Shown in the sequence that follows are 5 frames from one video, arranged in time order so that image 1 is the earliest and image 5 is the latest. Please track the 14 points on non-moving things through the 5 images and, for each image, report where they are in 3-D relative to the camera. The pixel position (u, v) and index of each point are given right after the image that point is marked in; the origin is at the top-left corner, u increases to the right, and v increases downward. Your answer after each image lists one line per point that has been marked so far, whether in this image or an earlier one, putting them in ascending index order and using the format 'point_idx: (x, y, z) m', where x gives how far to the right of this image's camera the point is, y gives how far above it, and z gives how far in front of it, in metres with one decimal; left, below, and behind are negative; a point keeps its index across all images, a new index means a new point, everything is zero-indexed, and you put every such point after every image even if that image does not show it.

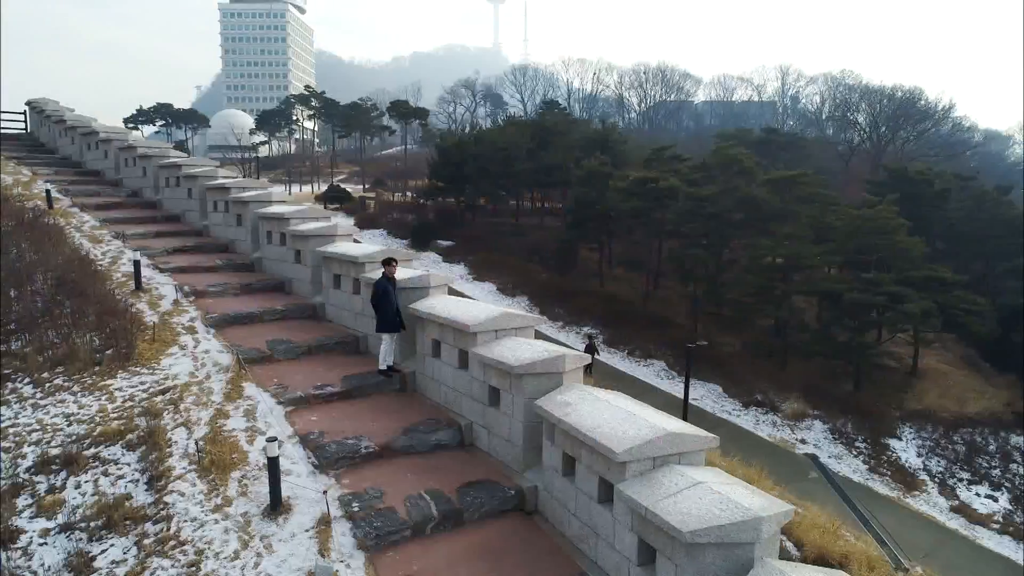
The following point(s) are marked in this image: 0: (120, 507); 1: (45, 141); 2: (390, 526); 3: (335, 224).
0: (-2.9, -1.6, +5.3) m
1: (-12.4, +3.9, +19.0) m
2: (-0.8, -1.6, +5.0) m
3: (-2.3, +0.8, +9.5) m
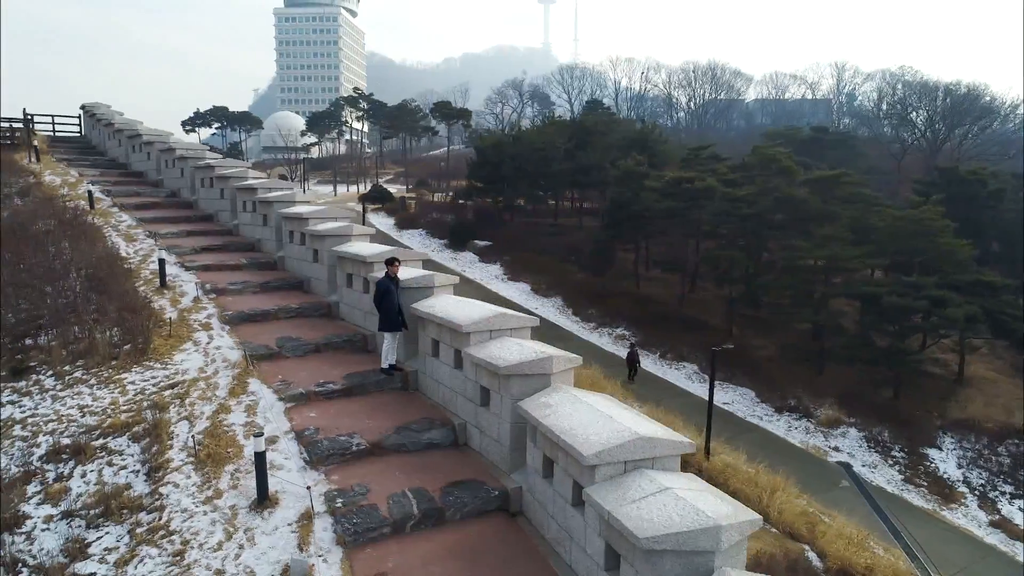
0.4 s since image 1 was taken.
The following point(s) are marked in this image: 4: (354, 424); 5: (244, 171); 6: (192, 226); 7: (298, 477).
0: (-3.0, -1.6, +5.5) m
1: (-11.6, +4.0, +19.8) m
2: (-1.0, -1.6, +5.0) m
3: (-2.1, +0.9, +9.6) m
4: (-1.4, -1.2, +6.3) m
5: (-4.9, +2.1, +13.1) m
6: (-5.7, +1.1, +12.8) m
7: (-1.7, -1.5, +5.6) m
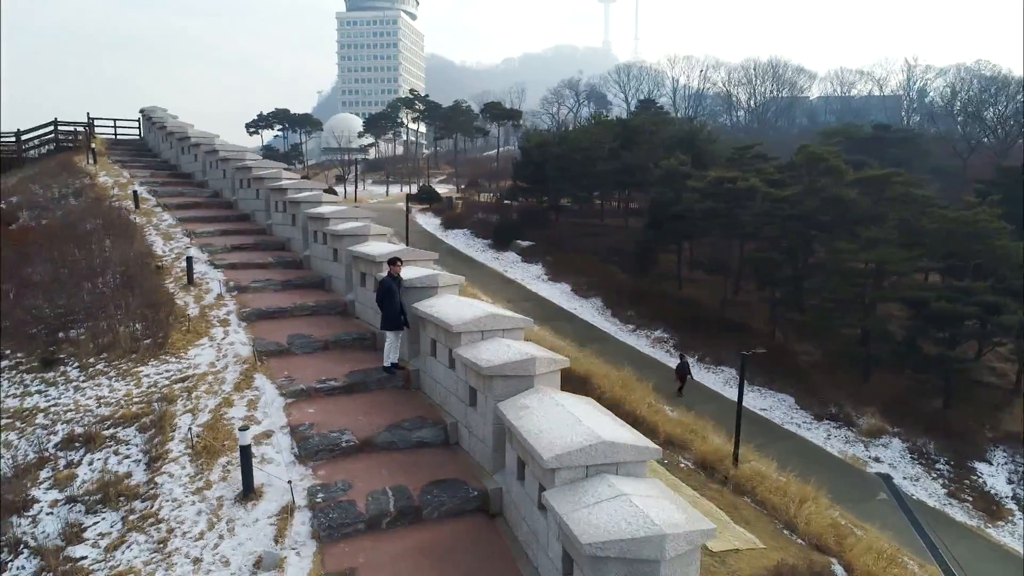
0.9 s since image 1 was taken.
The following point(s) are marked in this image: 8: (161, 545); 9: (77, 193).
0: (-3.2, -1.6, +5.7) m
1: (-10.5, +4.1, +20.7) m
2: (-1.2, -1.6, +5.1) m
3: (-1.9, +0.9, +9.8) m
4: (-1.5, -1.2, +6.4) m
5: (-4.4, +2.2, +13.5) m
6: (-5.2, +1.2, +13.2) m
7: (-1.8, -1.5, +5.7) m
8: (-2.5, -1.8, +5.0) m
9: (-9.2, +2.0, +15.0) m
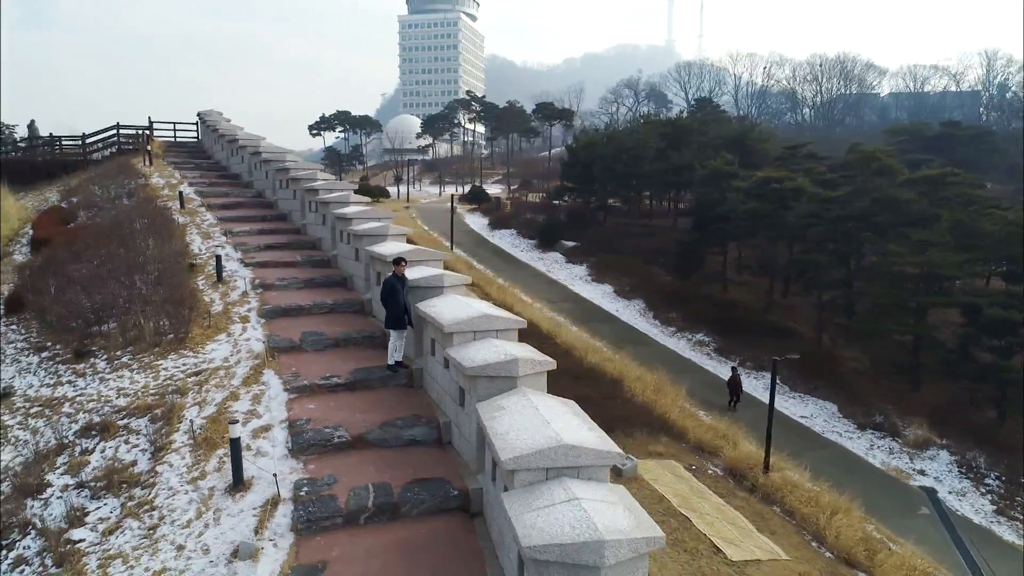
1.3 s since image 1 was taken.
0: (-3.3, -1.6, +6.0) m
1: (-9.2, +4.2, +21.6) m
2: (-1.4, -1.6, +5.2) m
3: (-1.7, +0.9, +9.9) m
4: (-1.5, -1.2, +6.6) m
5: (-3.8, +2.2, +13.9) m
6: (-4.7, +1.2, +13.6) m
7: (-1.9, -1.4, +5.9) m
8: (-2.6, -1.8, +5.2) m
9: (-8.5, +2.1, +15.8) m
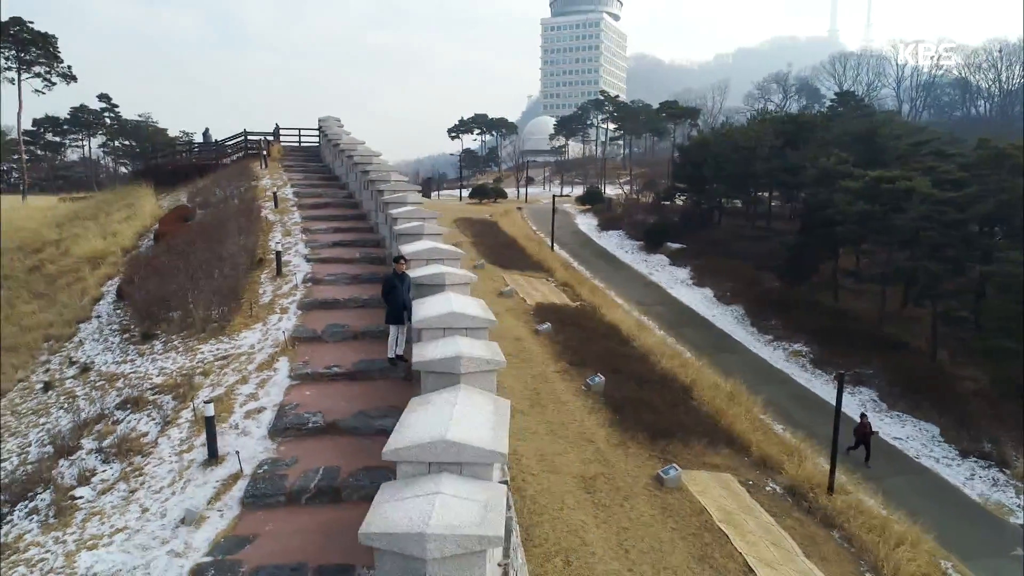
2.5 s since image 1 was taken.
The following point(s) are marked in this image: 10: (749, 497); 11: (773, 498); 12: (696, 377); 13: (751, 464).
0: (-3.6, -1.5, +6.8) m
1: (-6.2, +4.4, +23.2) m
2: (-1.9, -1.6, +5.6) m
3: (-1.2, +0.9, +10.3) m
4: (-1.8, -1.1, +7.0) m
5: (-2.5, +2.3, +14.6) m
6: (-3.4, +1.3, +14.5) m
7: (-2.3, -1.4, +6.4) m
8: (-3.2, -1.7, +5.9) m
9: (-6.6, +2.3, +17.4) m
10: (+3.7, -3.3, +11.3) m
11: (+4.2, -3.4, +11.4) m
12: (+4.0, -2.0, +15.7) m
13: (+4.1, -3.0, +12.4) m
